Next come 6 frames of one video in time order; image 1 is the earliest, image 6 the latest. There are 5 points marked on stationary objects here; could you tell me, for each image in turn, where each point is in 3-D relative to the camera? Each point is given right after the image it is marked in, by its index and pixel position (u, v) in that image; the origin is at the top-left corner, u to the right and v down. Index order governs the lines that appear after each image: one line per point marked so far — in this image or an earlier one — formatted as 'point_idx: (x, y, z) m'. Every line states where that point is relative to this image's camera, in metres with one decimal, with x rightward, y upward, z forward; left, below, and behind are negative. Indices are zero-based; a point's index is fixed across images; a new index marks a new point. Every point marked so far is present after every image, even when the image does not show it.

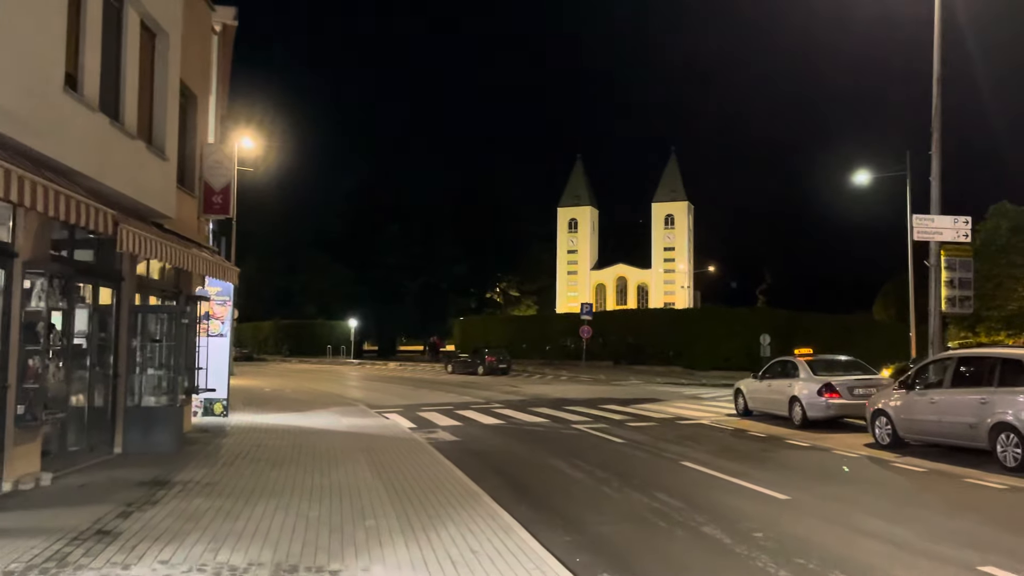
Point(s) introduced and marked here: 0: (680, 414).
0: (+3.7, -2.8, +18.7) m
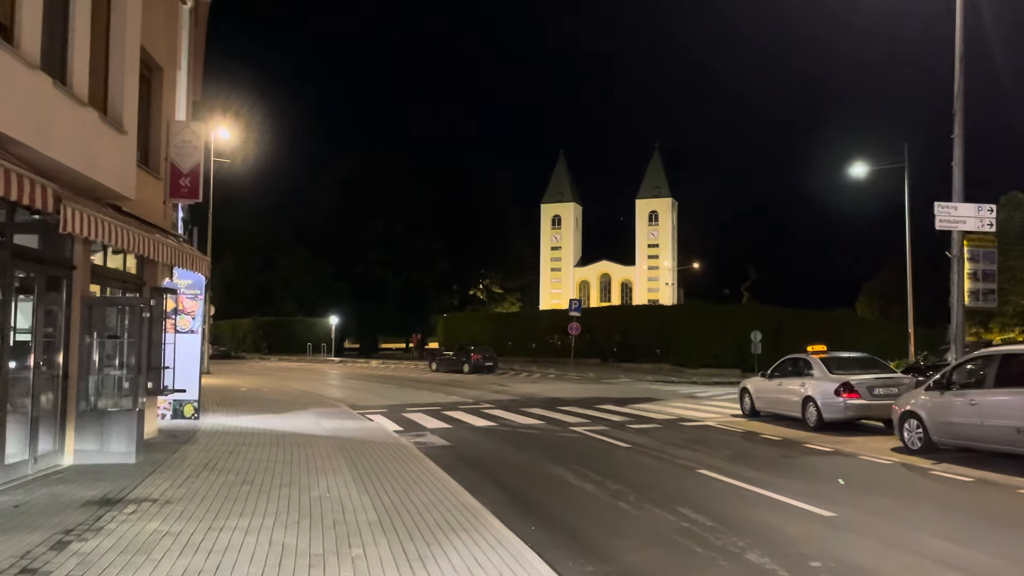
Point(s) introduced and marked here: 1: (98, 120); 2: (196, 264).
0: (+3.6, -2.7, +17.7) m
1: (-4.4, +1.8, +8.9) m
2: (-4.9, +0.4, +13.0) m
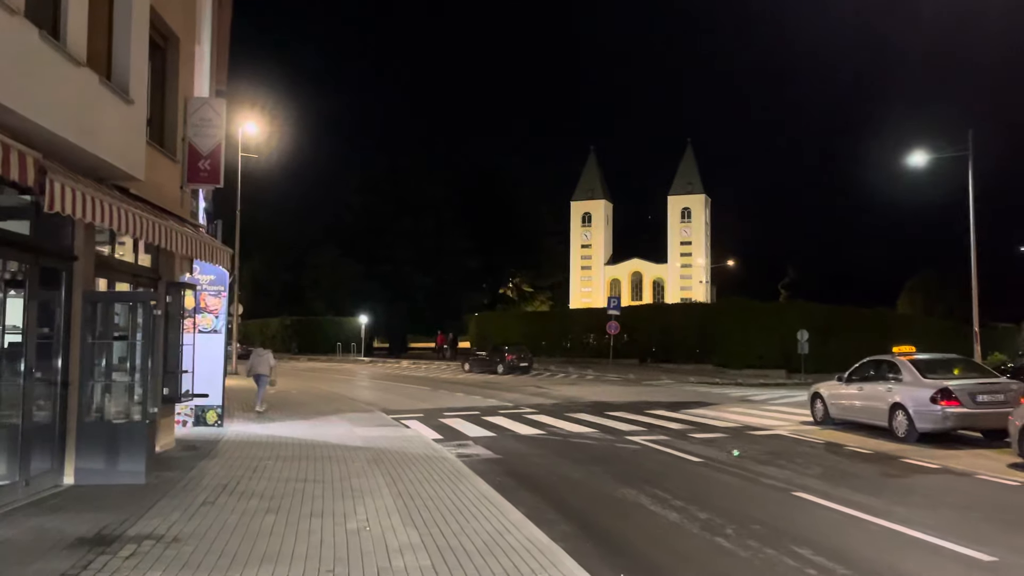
0: (+4.5, -2.6, +16.2) m
1: (-3.8, +1.8, +7.7) m
2: (-4.1, +0.4, +11.8) m
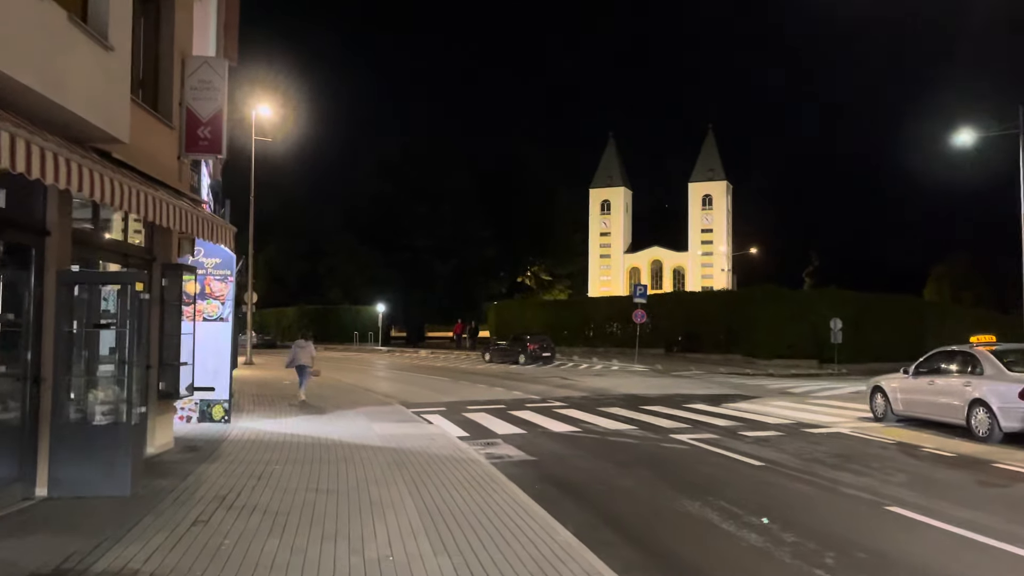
0: (+5.0, -2.3, +14.8) m
1: (-3.4, +2.0, +6.4) m
2: (-3.7, +0.7, +10.6) m
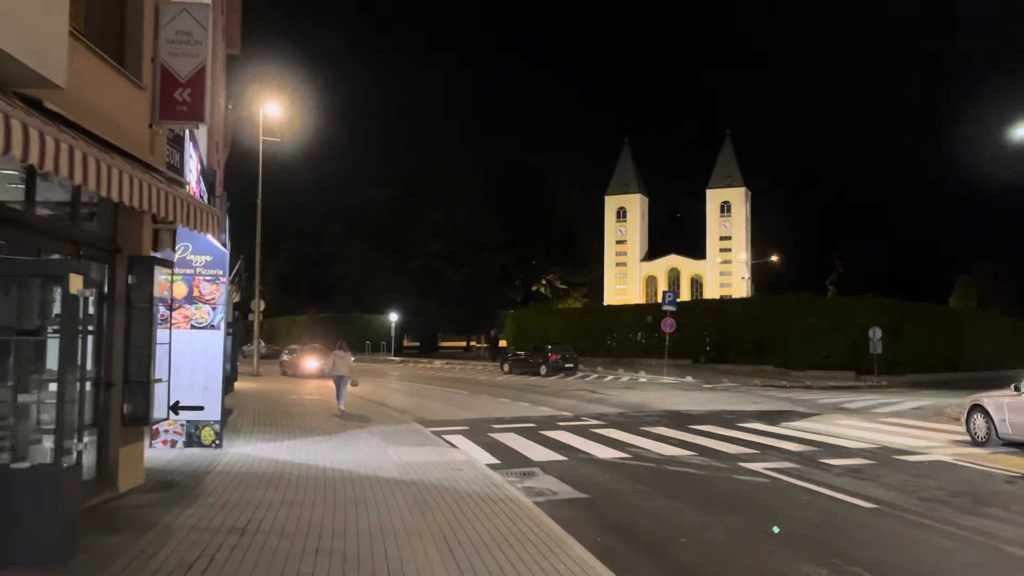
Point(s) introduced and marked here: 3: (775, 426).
0: (+5.6, -2.3, +12.8) m
1: (-2.9, +2.1, +4.6) m
2: (-3.2, +0.7, +8.7) m
3: (+4.8, -2.5, +15.5) m
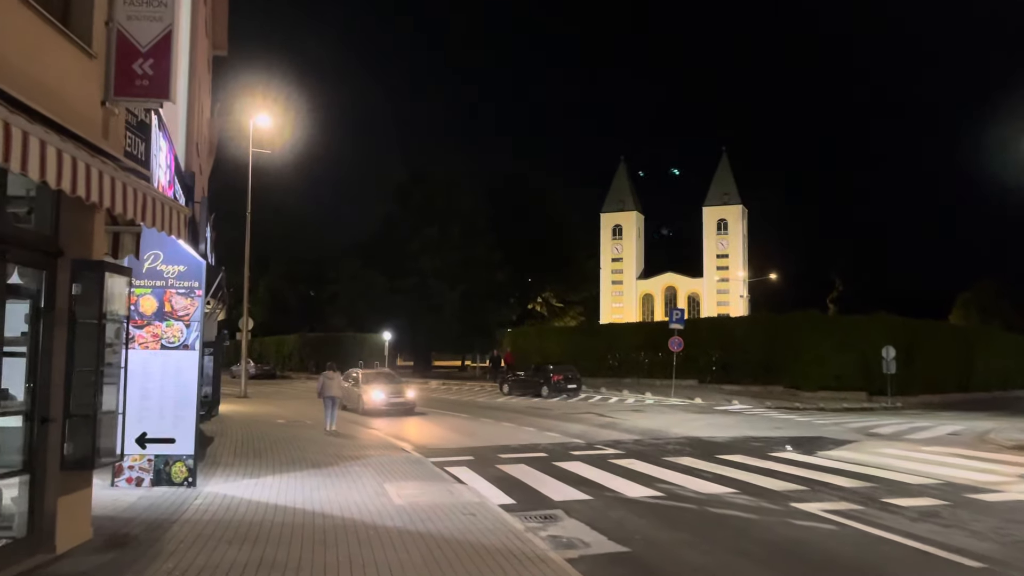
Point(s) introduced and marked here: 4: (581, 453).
0: (+5.8, -2.5, +11.4) m
1: (-2.7, +2.0, +3.2) m
2: (-2.9, +0.6, +7.2) m
3: (+5.0, -2.8, +14.1) m
4: (+1.2, -2.9, +15.0) m
